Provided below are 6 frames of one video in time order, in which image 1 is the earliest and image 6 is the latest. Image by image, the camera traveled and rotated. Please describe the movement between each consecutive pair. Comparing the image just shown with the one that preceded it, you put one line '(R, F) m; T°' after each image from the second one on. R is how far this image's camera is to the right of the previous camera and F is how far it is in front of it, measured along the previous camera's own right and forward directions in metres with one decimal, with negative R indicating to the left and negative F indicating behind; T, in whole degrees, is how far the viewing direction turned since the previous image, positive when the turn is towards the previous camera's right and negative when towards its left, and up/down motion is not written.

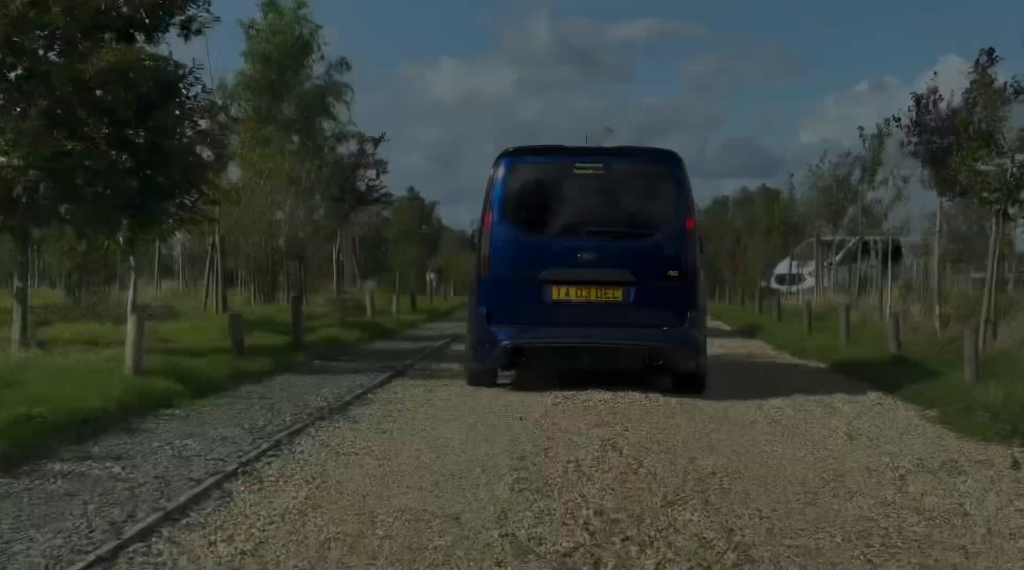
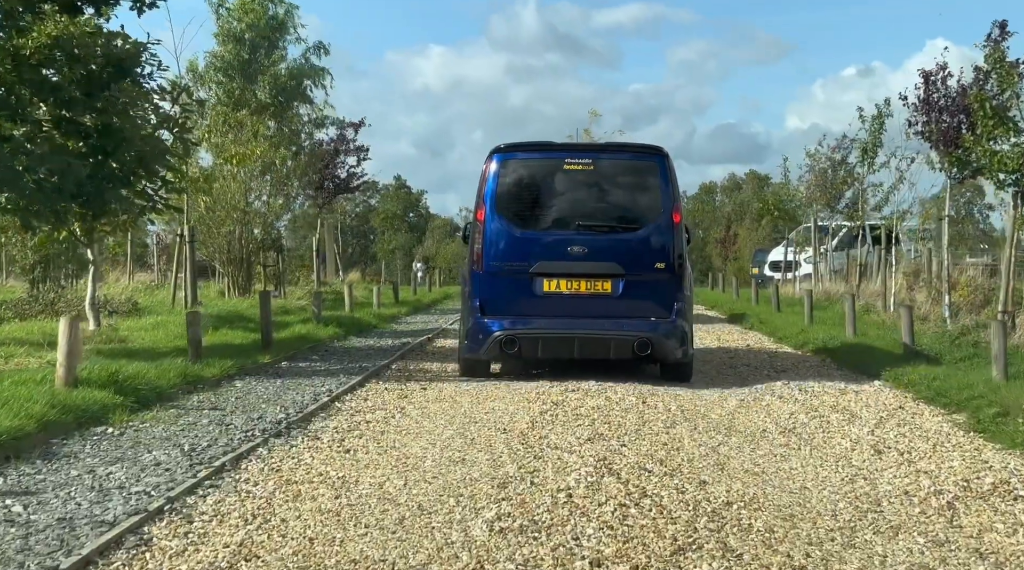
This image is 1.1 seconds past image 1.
(+0.1, +1.1) m; +1°
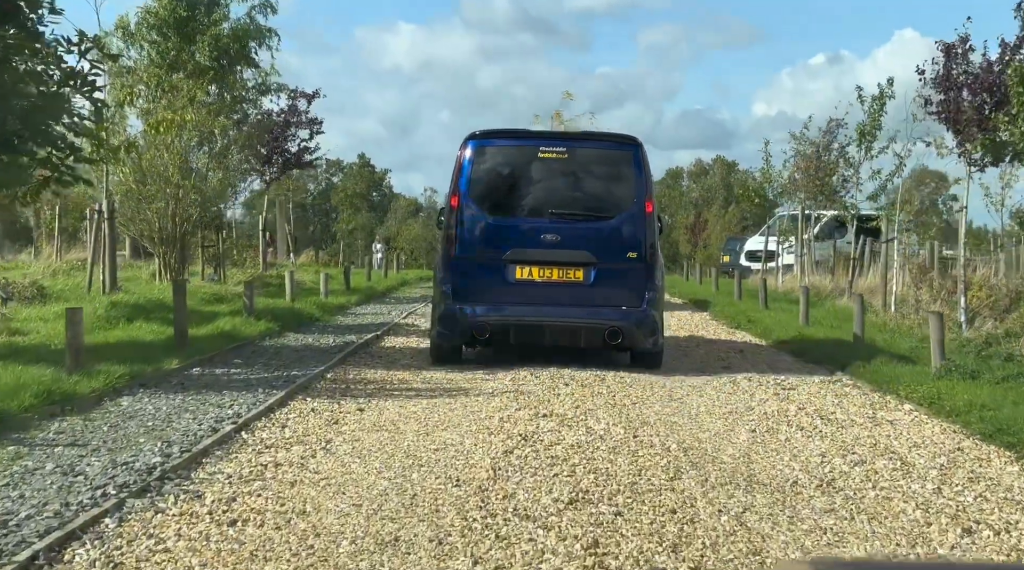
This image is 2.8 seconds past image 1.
(0.0, +2.2) m; +2°
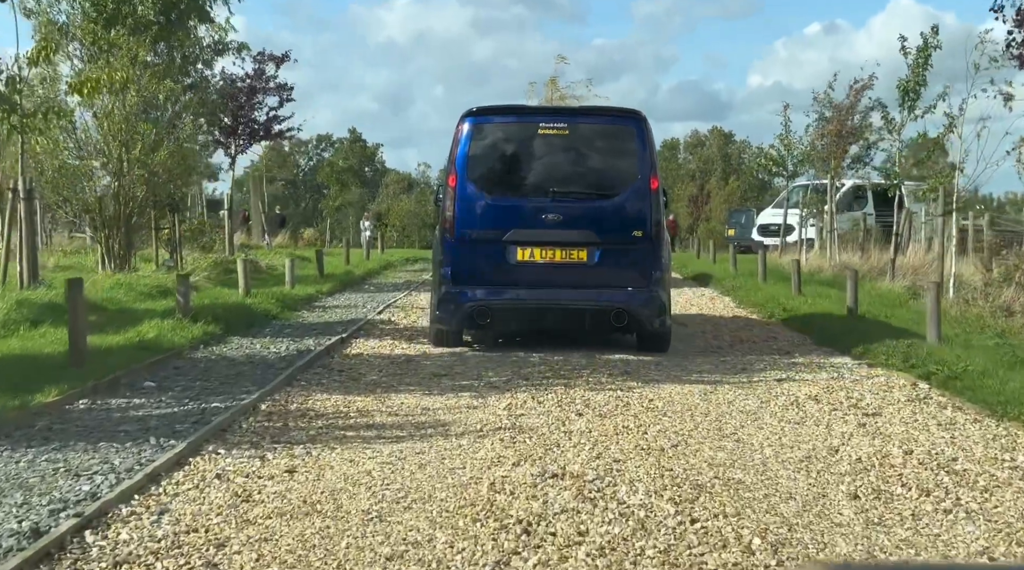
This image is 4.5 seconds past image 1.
(0.0, +2.8) m; 0°
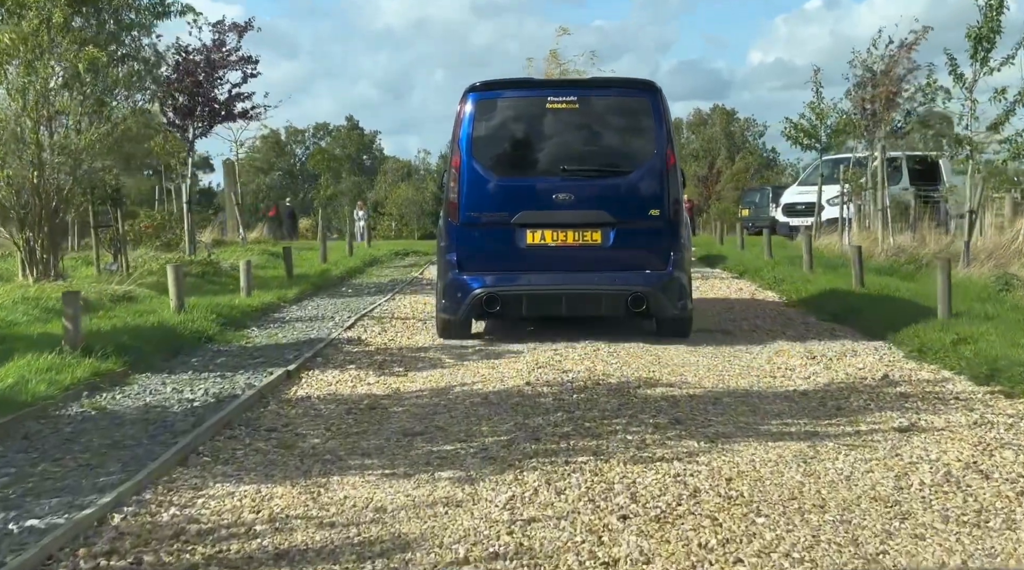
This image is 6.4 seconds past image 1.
(0.0, +3.2) m; 0°
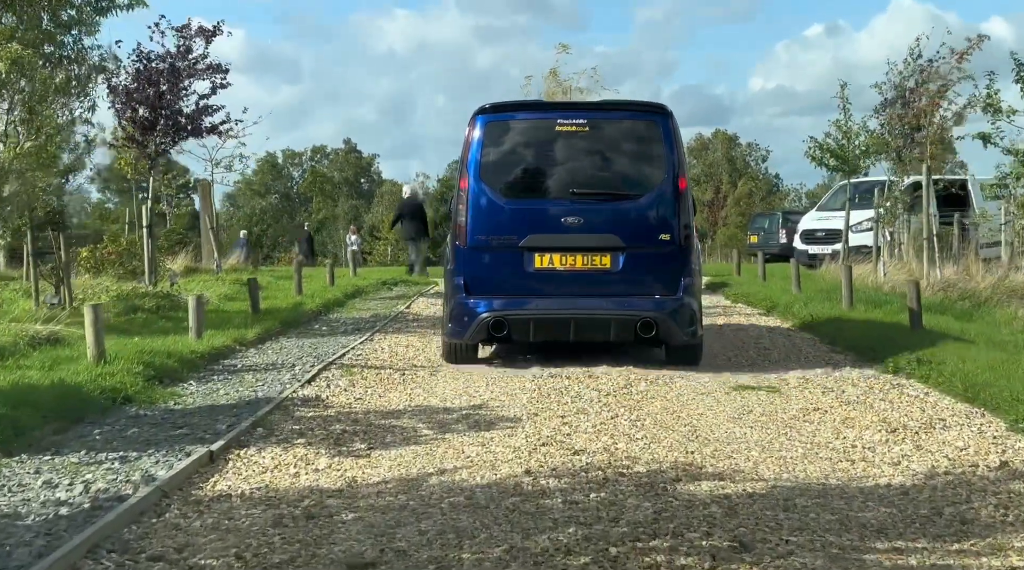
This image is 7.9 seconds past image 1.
(0.0, +2.3) m; 0°
